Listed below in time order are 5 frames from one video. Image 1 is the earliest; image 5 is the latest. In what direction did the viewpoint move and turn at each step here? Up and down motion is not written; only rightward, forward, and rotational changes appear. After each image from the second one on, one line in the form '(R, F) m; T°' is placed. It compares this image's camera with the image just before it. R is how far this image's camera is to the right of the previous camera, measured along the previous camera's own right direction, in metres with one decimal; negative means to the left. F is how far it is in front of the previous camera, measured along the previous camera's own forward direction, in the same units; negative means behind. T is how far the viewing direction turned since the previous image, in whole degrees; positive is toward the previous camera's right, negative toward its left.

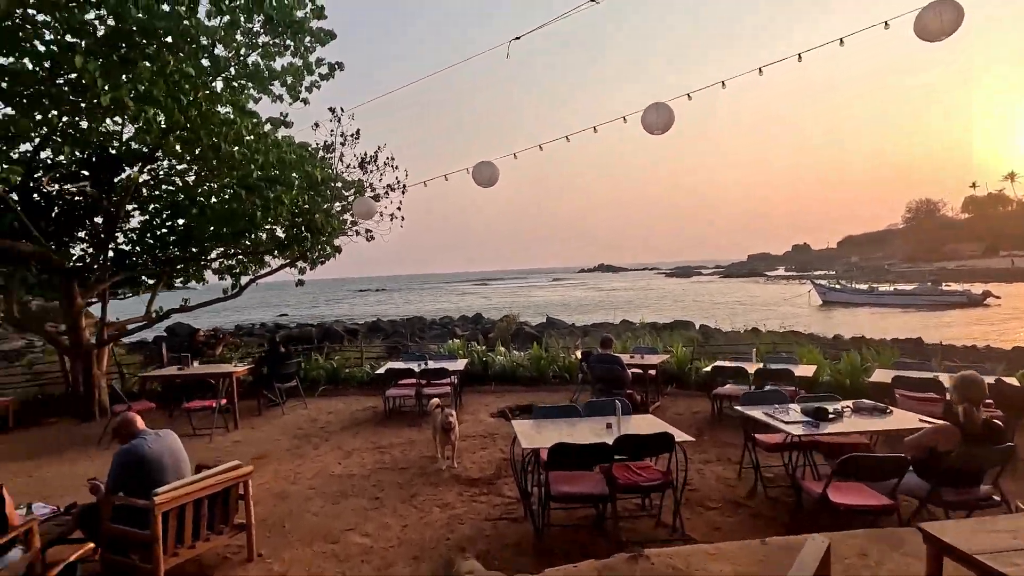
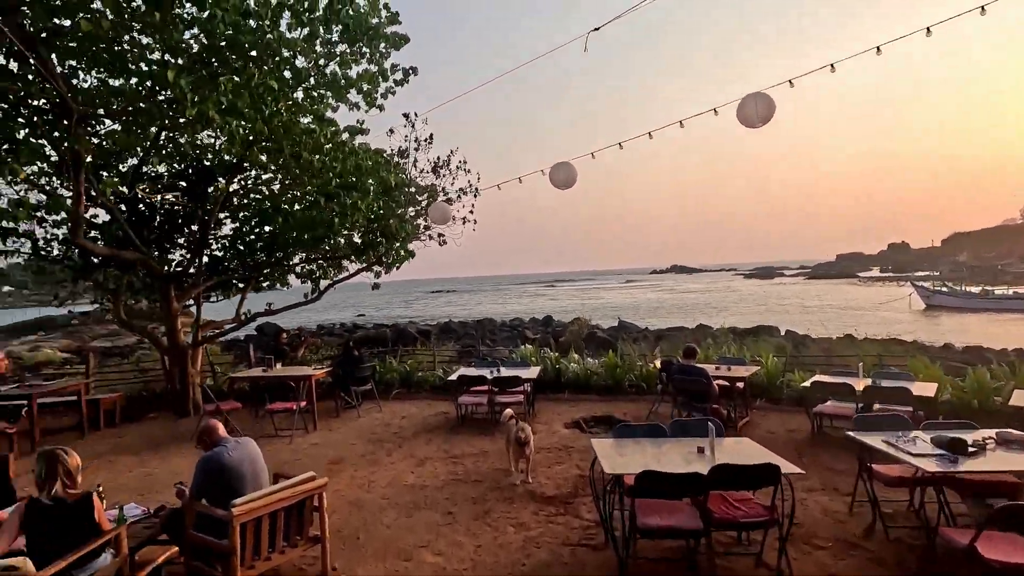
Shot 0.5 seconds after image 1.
(-0.1, +0.3) m; -7°
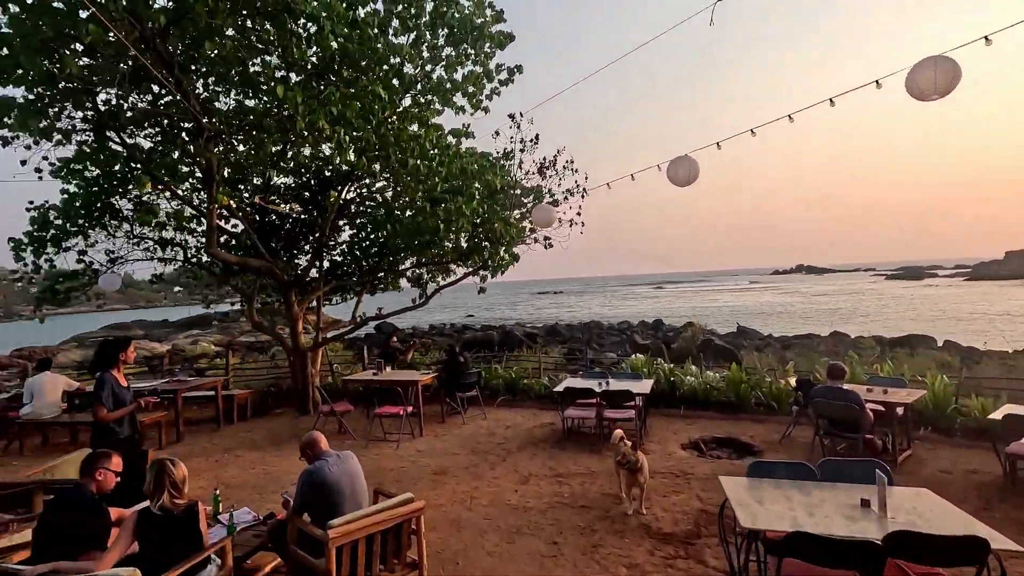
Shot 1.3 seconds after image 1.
(0.0, +0.4) m; -11°
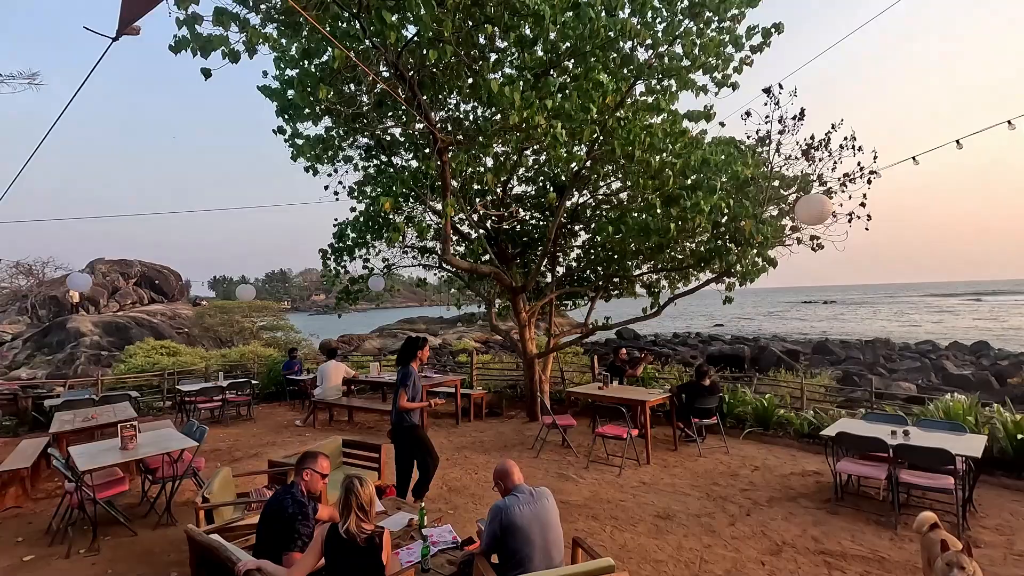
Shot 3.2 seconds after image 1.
(+0.1, +0.8) m; -26°
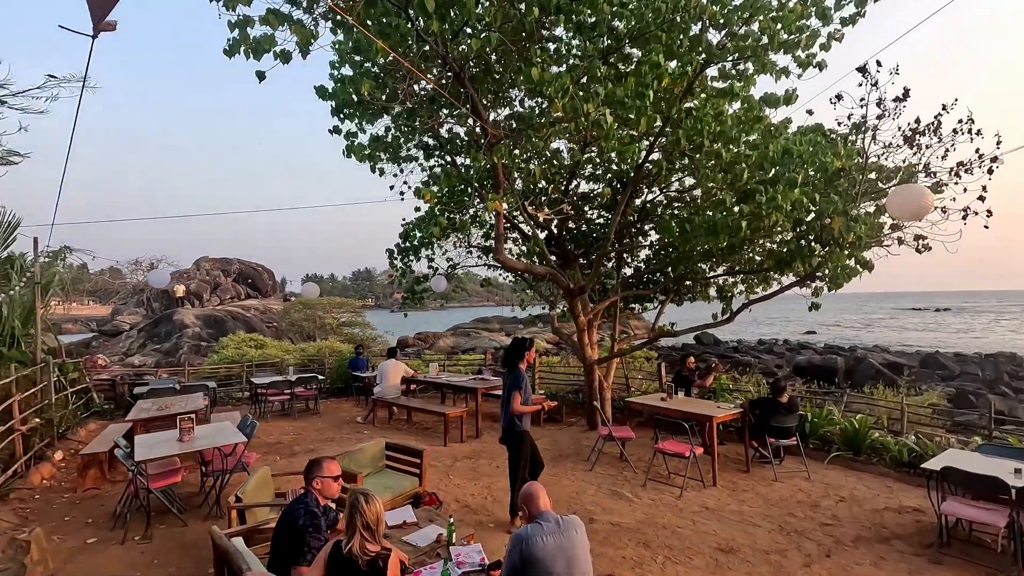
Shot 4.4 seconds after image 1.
(+0.3, +0.4) m; -8°
